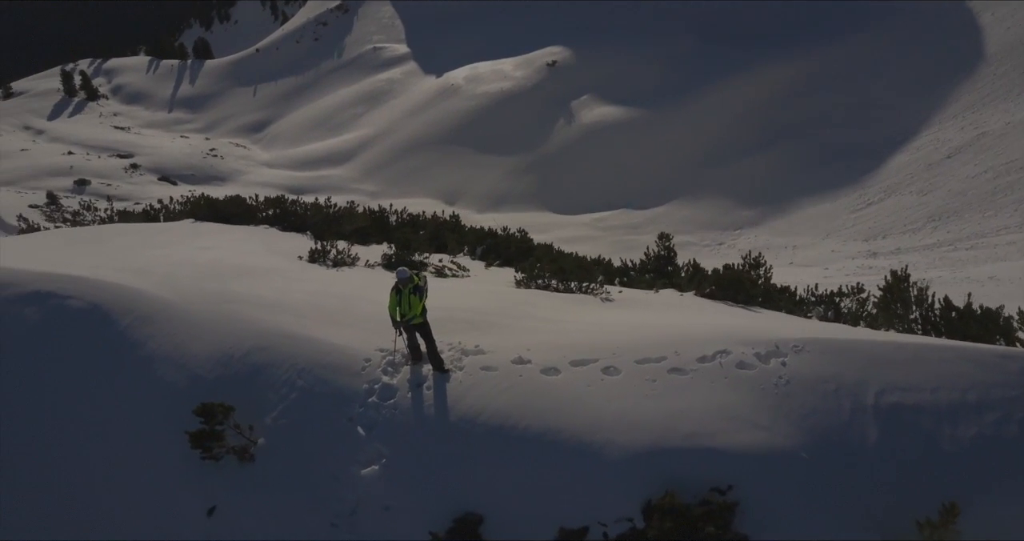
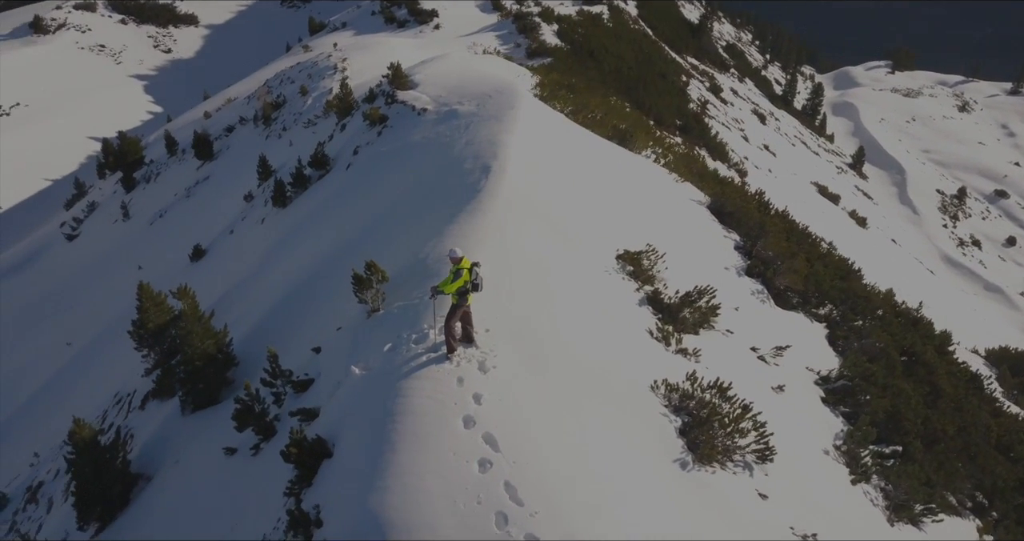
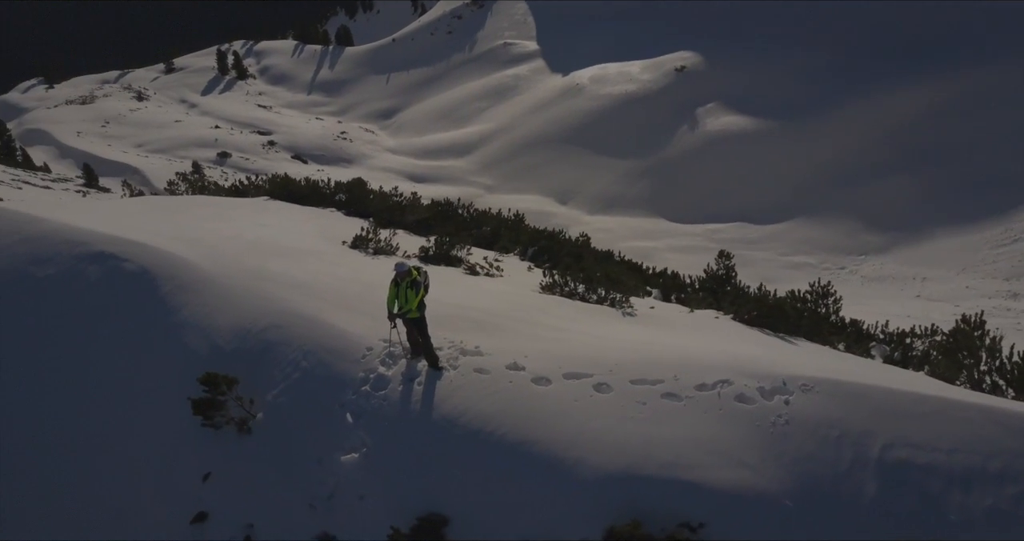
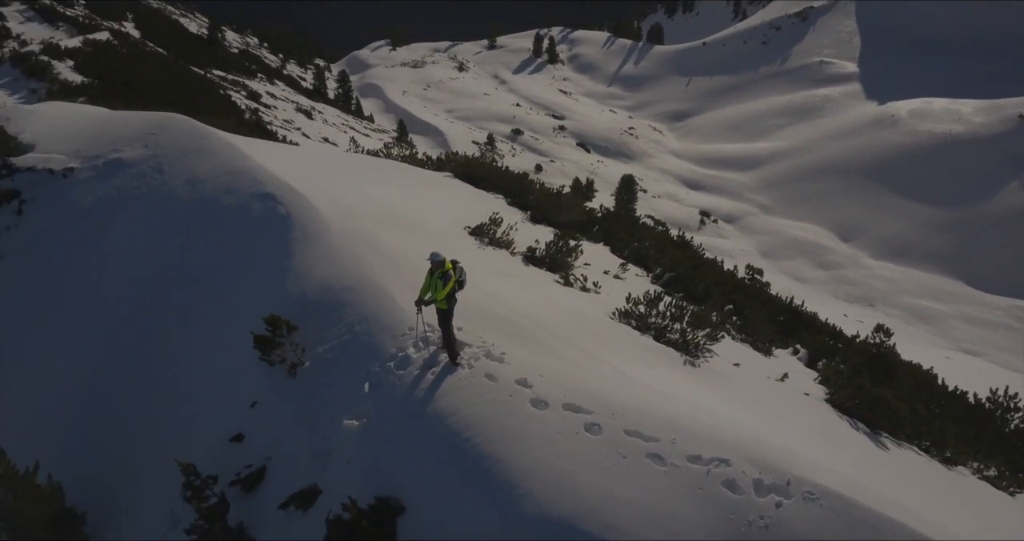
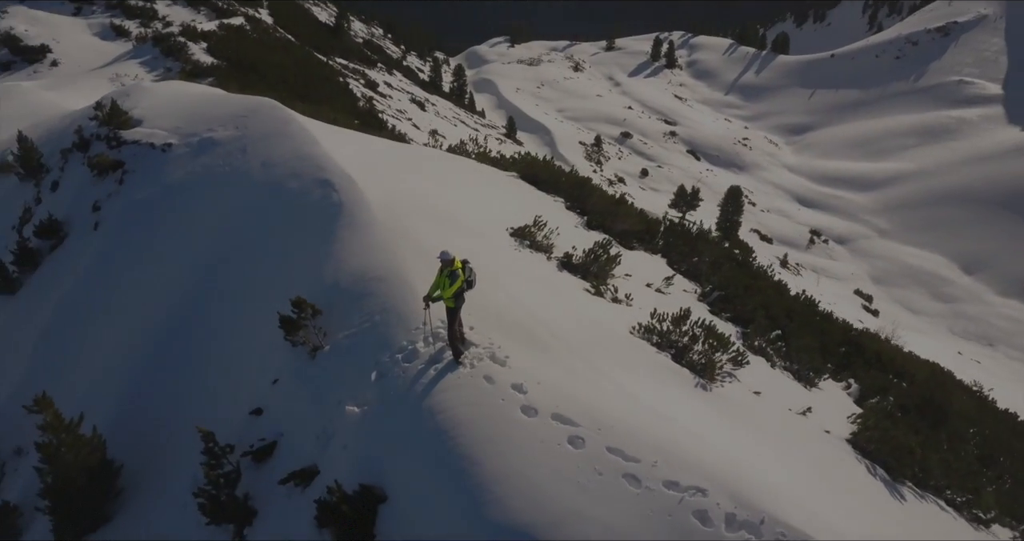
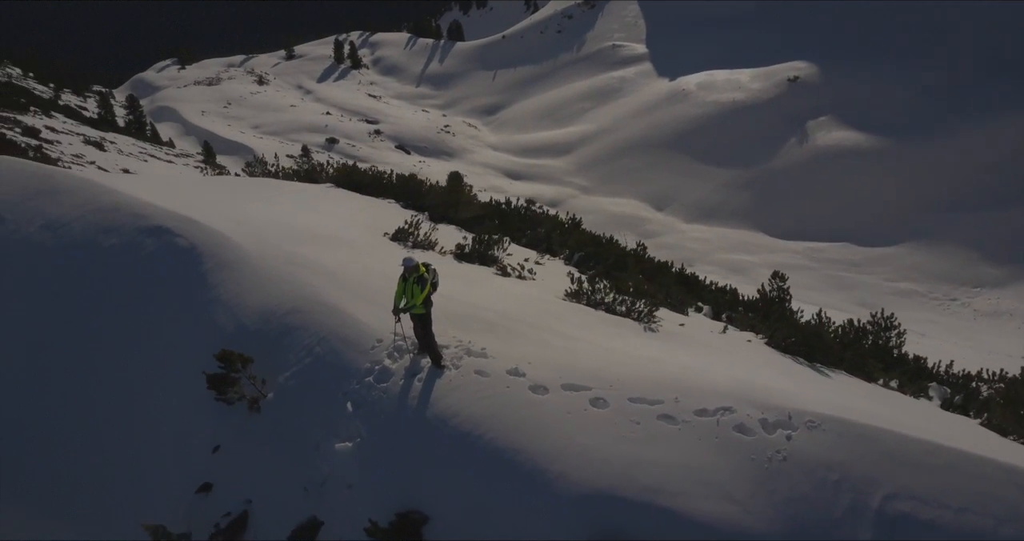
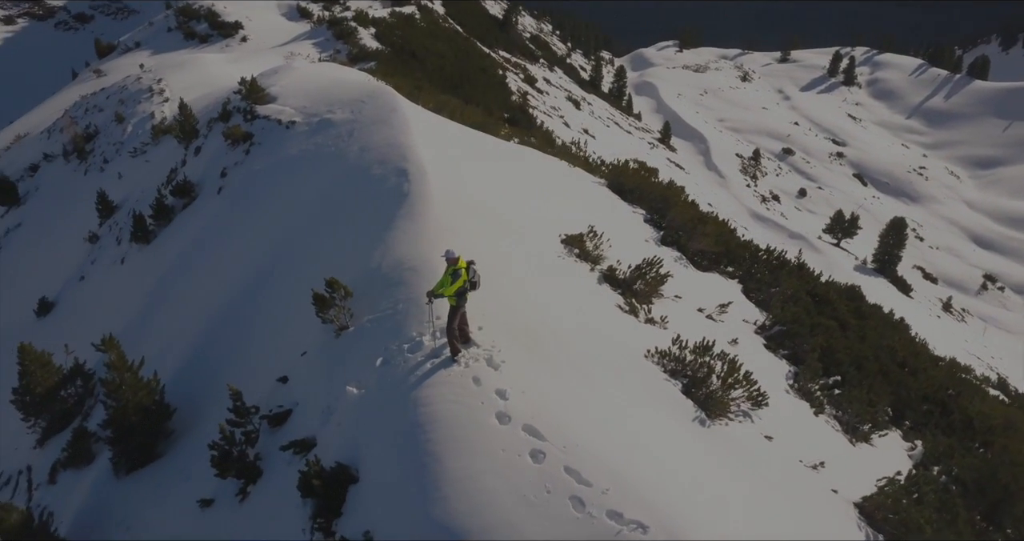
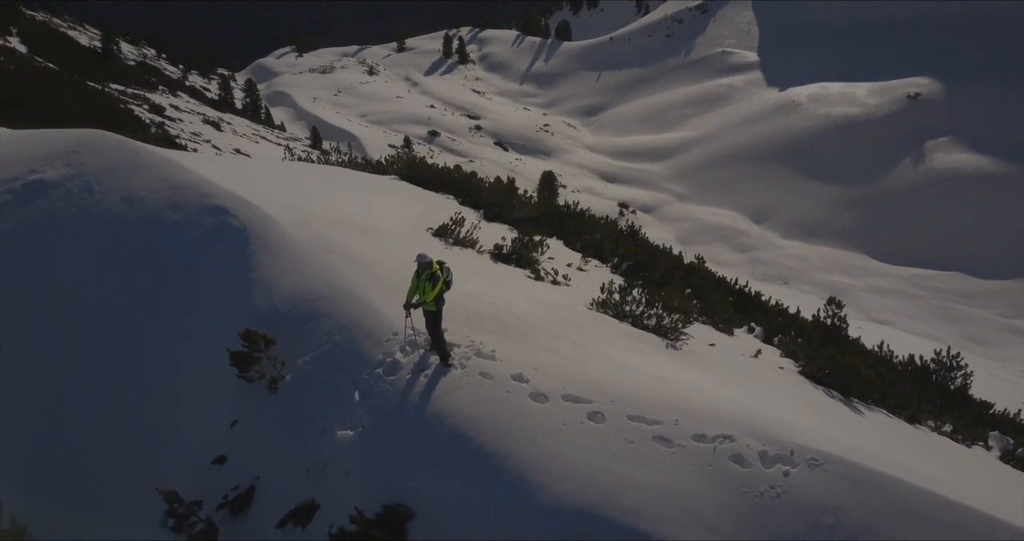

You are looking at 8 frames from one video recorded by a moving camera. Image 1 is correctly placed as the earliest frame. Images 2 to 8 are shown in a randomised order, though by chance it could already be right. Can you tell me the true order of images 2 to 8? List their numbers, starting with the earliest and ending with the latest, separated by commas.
3, 6, 8, 4, 5, 7, 2
